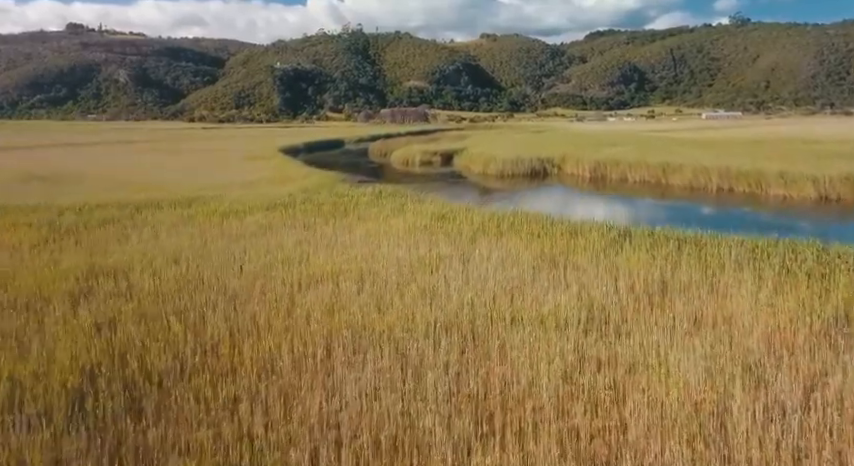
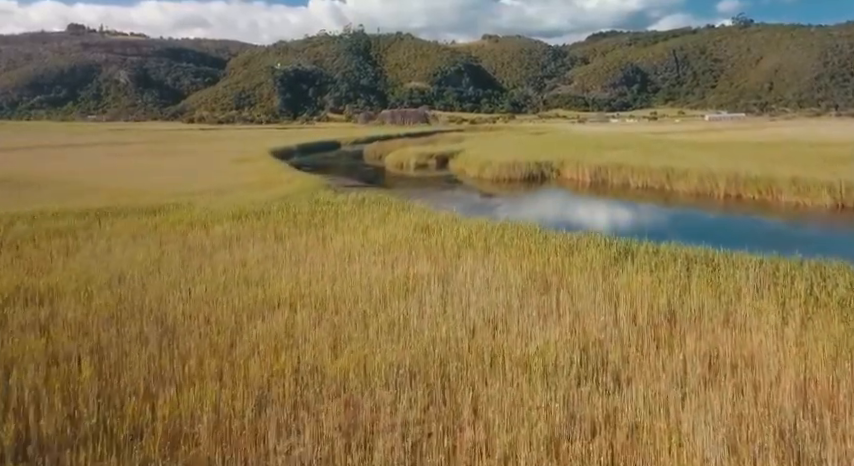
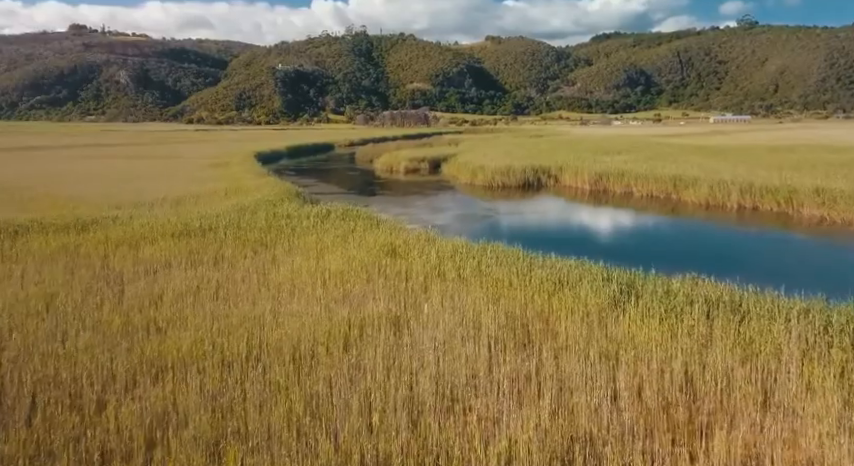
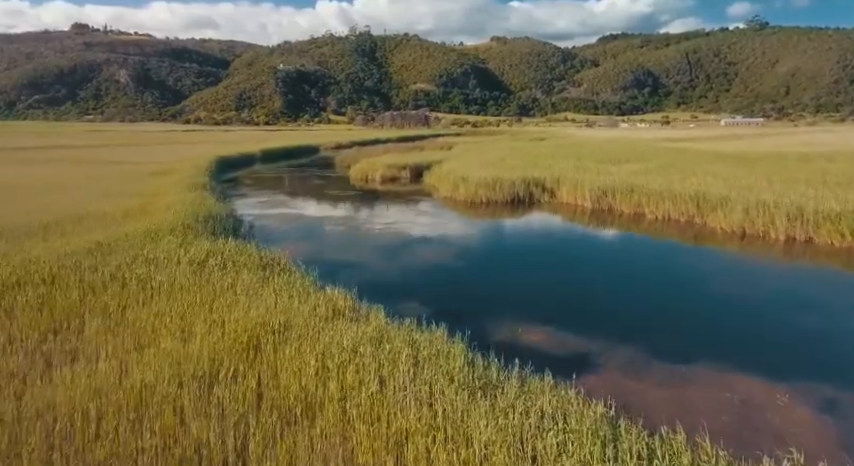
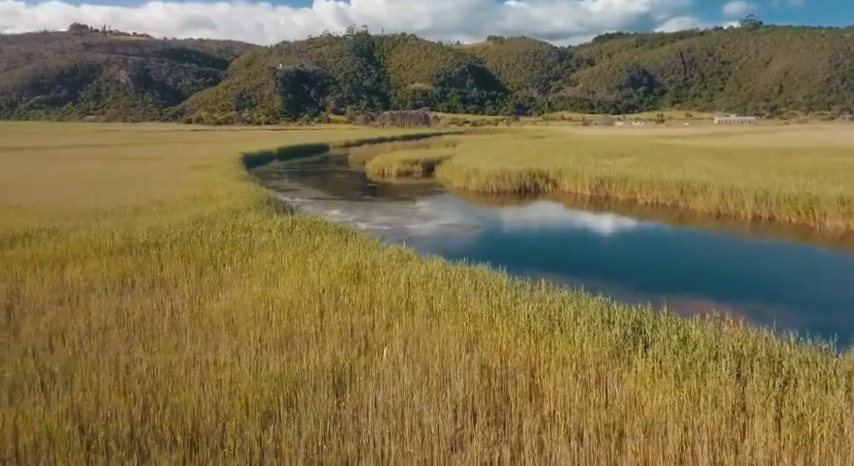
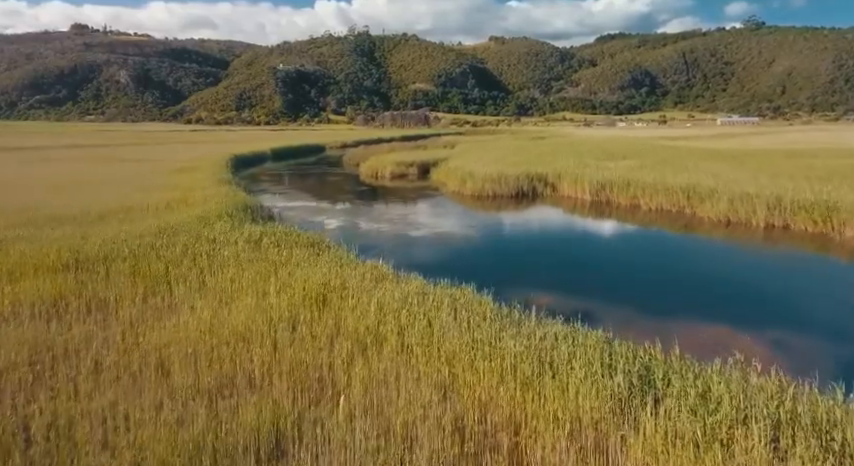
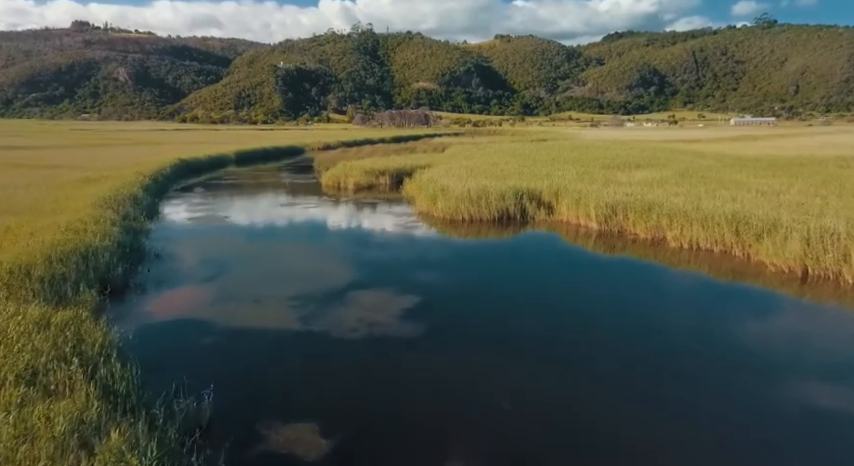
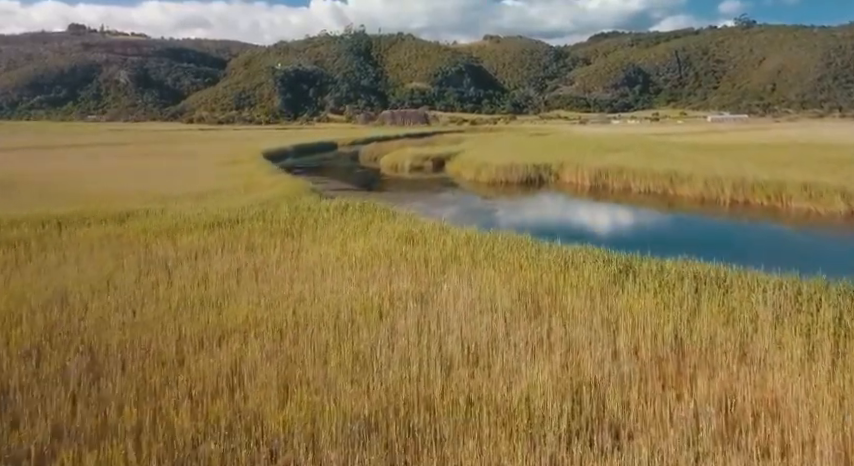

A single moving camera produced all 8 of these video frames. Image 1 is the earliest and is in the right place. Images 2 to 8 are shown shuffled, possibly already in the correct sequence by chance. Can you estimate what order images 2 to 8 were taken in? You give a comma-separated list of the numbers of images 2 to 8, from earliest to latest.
2, 8, 3, 5, 6, 4, 7
